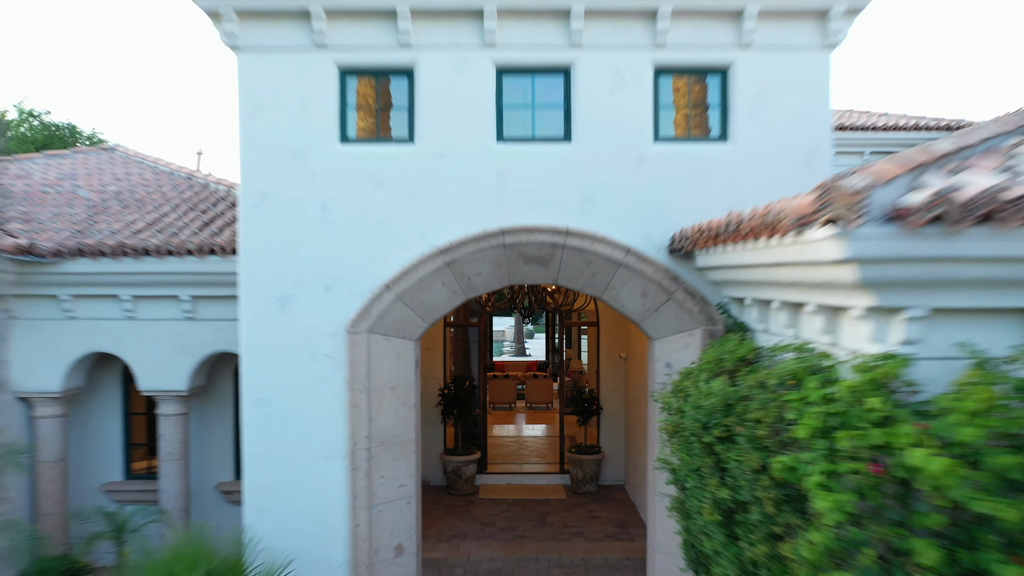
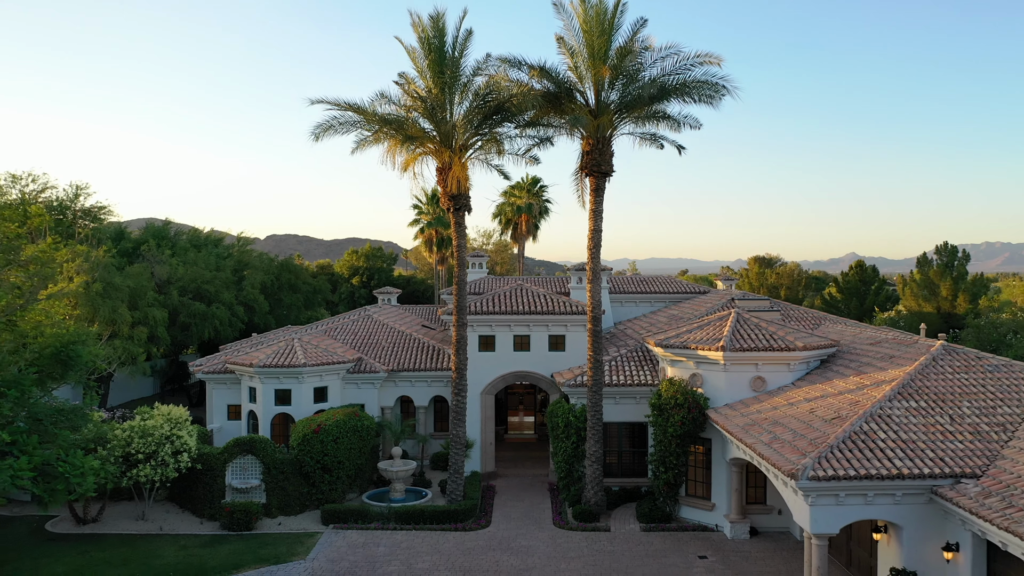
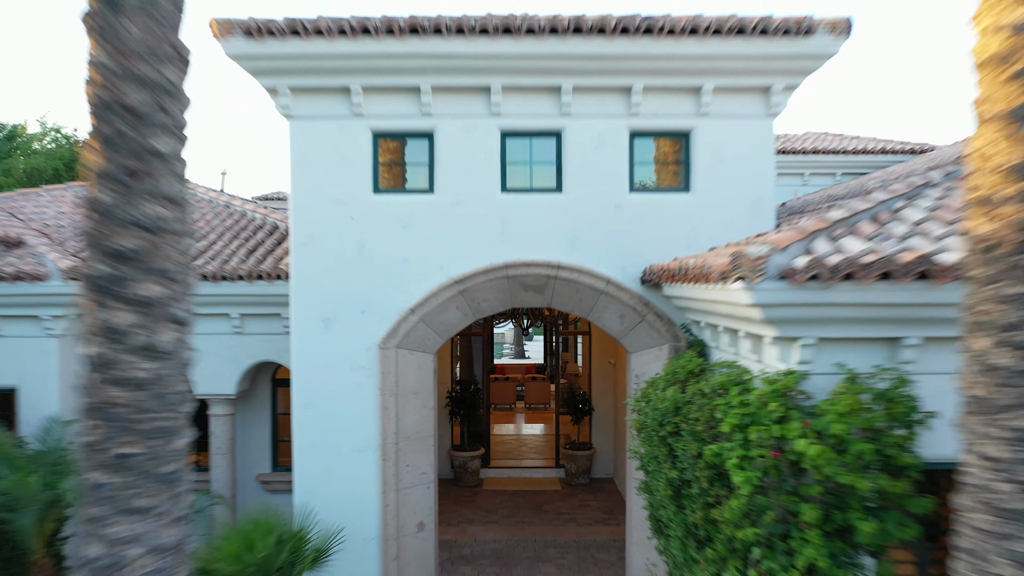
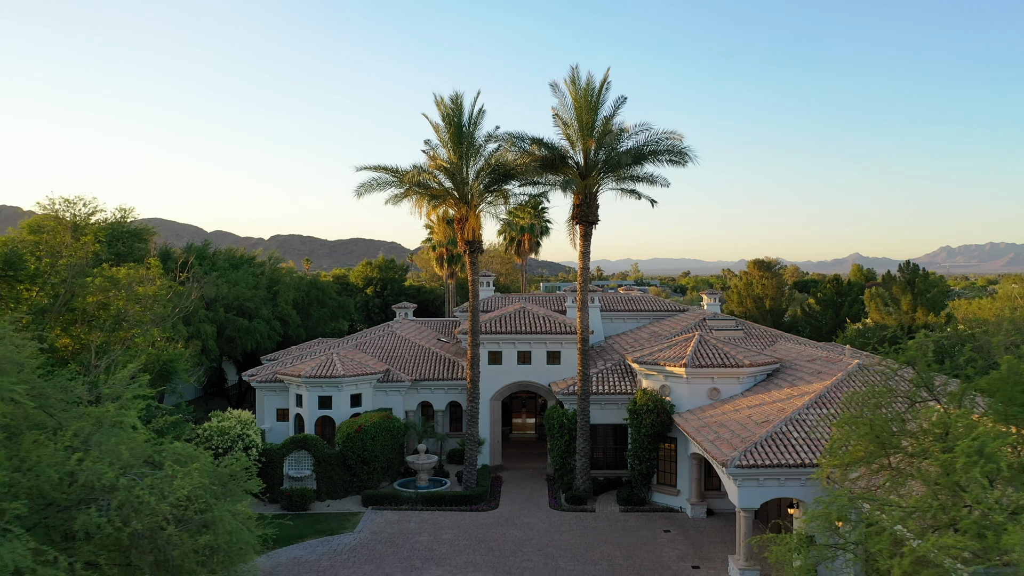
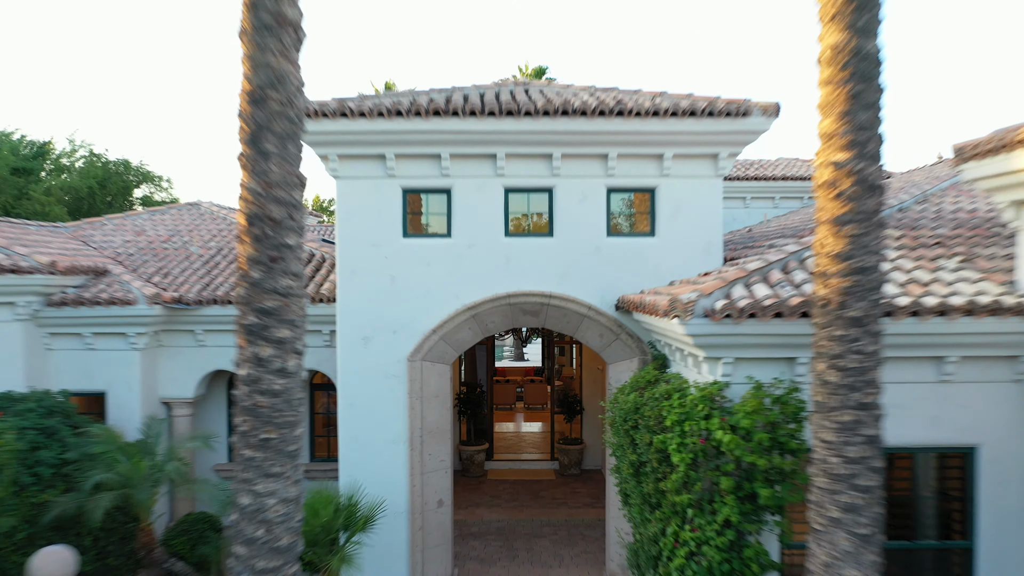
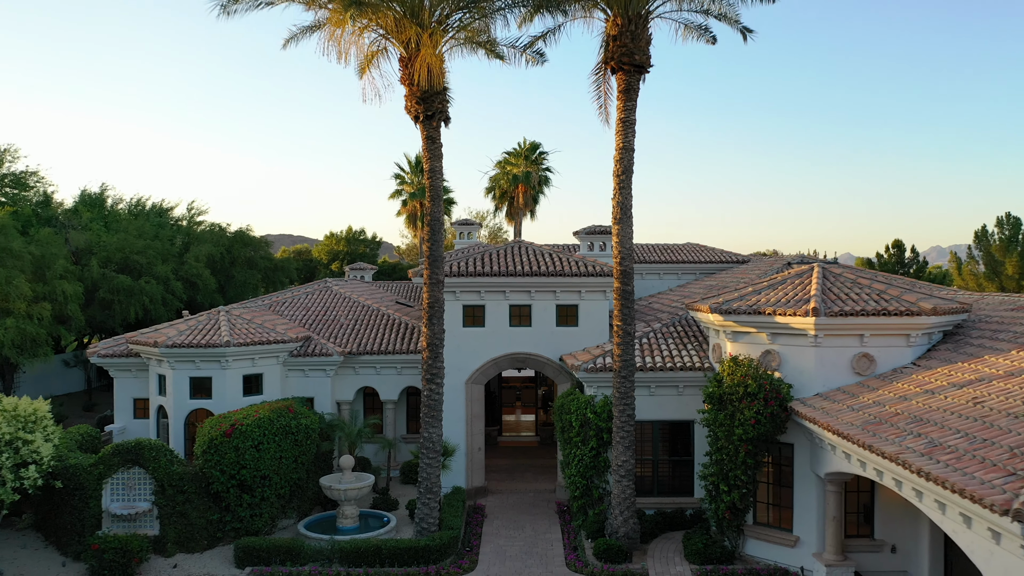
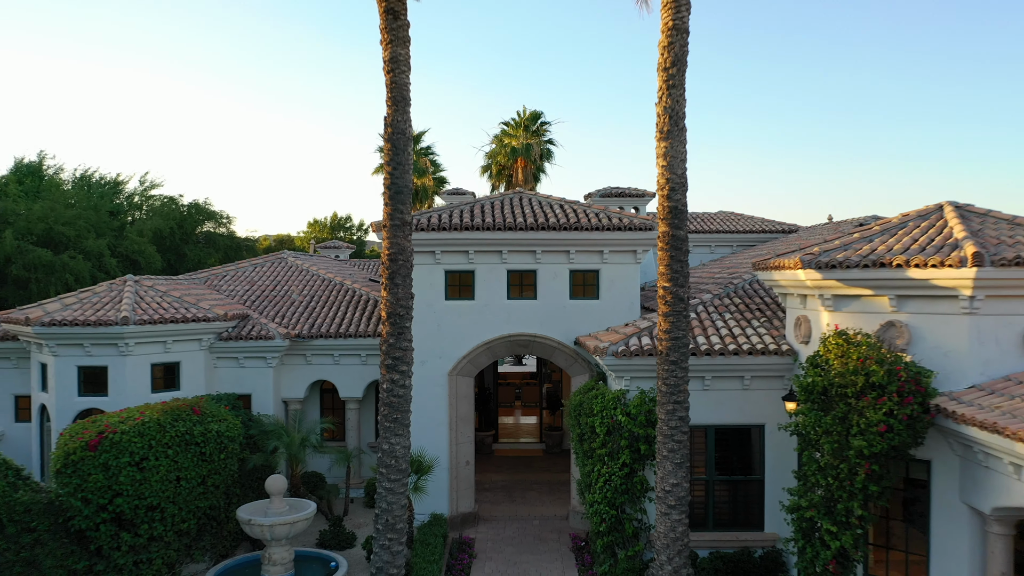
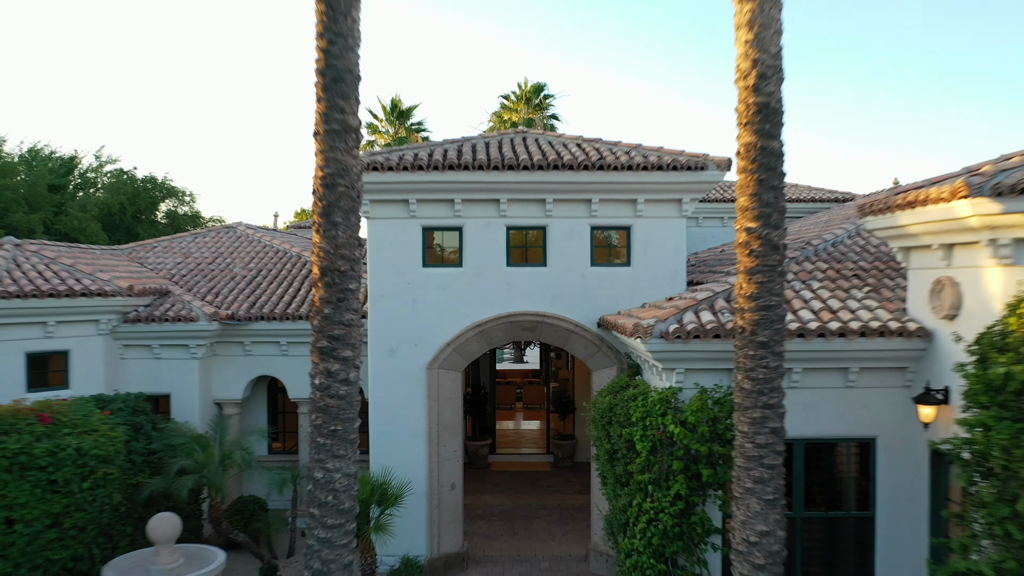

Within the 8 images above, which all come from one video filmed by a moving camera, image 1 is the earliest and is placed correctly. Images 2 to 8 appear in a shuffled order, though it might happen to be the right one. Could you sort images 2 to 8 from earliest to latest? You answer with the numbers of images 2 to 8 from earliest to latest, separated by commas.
3, 5, 8, 7, 6, 2, 4
